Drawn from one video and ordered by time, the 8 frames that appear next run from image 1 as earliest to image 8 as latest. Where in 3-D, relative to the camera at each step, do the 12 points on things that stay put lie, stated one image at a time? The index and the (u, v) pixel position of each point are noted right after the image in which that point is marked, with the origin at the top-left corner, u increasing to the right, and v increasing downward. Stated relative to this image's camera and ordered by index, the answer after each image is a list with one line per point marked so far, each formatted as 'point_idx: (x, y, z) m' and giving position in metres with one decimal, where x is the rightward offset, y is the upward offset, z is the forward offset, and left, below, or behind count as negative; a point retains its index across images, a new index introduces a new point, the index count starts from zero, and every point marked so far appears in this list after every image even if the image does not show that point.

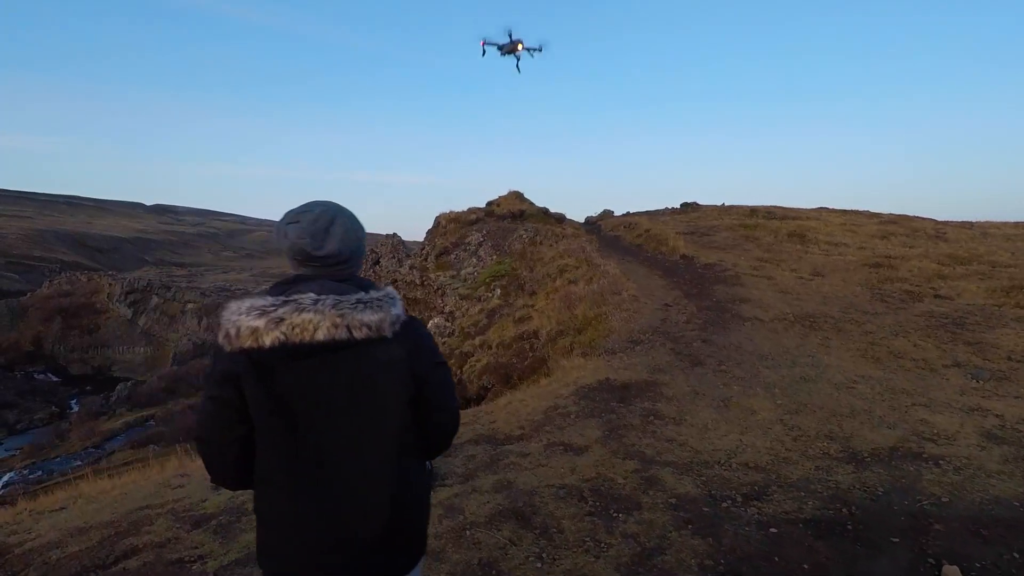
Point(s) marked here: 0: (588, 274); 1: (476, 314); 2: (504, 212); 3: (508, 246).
0: (+1.4, +0.3, +10.7) m
1: (-0.7, -0.5, +11.5) m
2: (-0.2, +2.1, +15.5) m
3: (-0.1, +1.0, +13.5) m
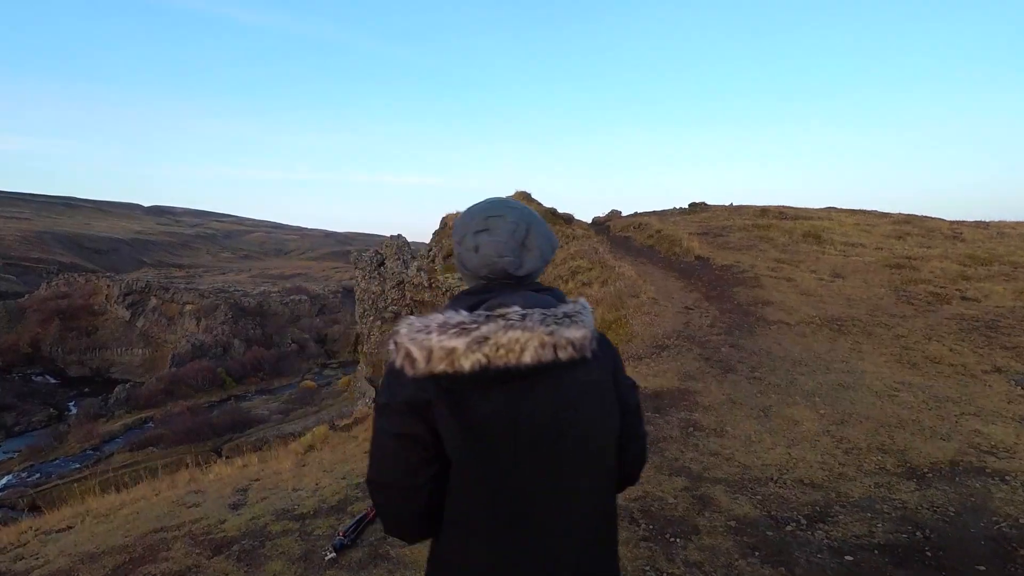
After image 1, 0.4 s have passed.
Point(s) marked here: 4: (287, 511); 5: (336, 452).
0: (+1.7, +0.2, +10.5) m
1: (-0.5, -0.6, +11.3) m
2: (0.0, +2.0, +15.3) m
3: (+0.1, +0.9, +13.2) m
4: (-1.5, -1.6, +4.0) m
5: (-1.6, -1.5, +5.1) m
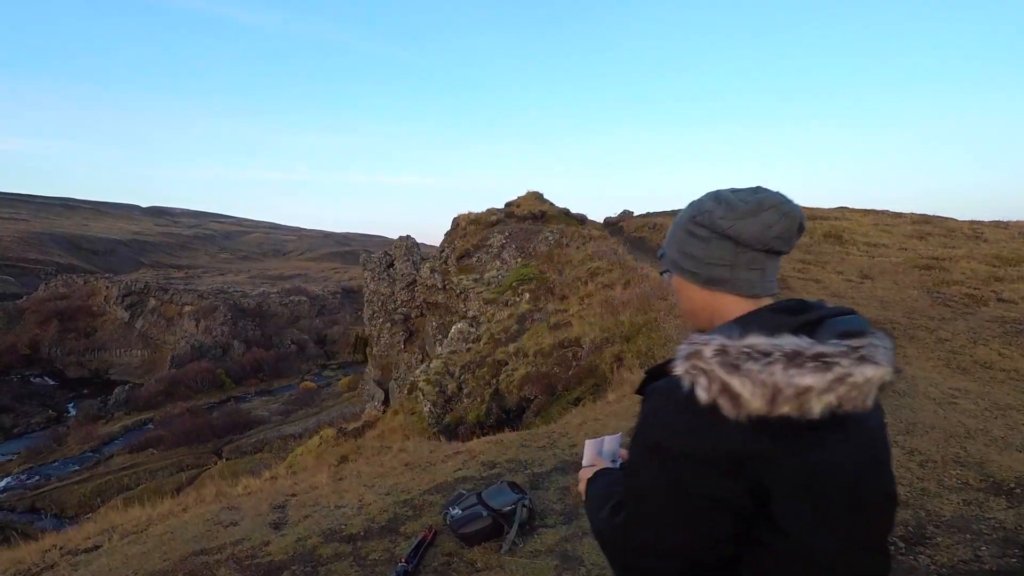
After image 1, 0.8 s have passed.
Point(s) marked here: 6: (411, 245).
0: (+2.0, +0.2, +10.2) m
1: (-0.1, -0.6, +11.1) m
2: (+0.3, +2.0, +15.1) m
3: (+0.5, +0.9, +13.0) m
4: (-1.2, -1.6, +3.8) m
5: (-1.2, -1.5, +4.9) m
6: (-3.1, +1.4, +18.0) m
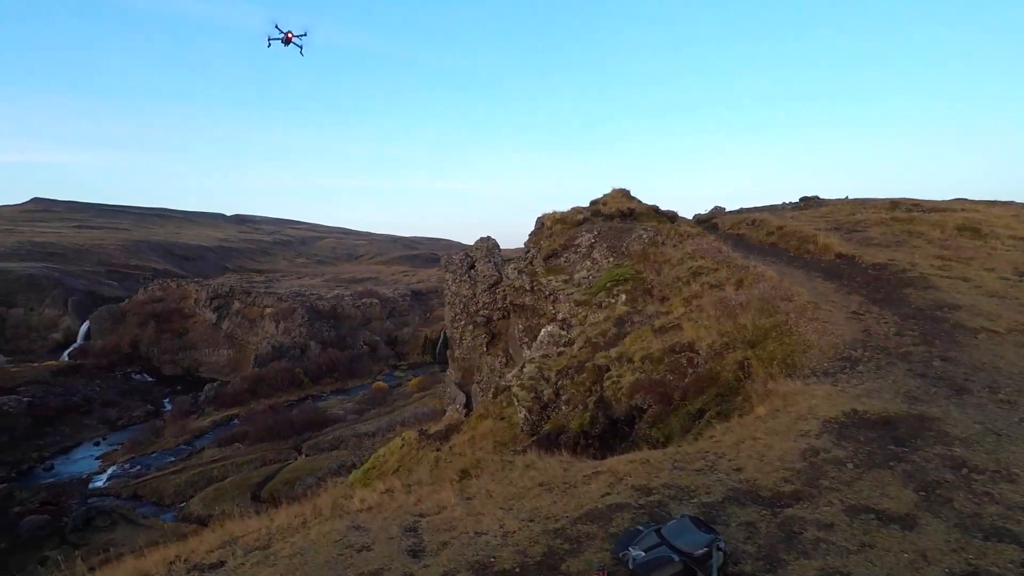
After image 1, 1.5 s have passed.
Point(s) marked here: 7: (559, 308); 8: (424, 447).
0: (+3.7, +0.2, +9.4) m
1: (+1.6, -0.6, +10.5) m
2: (+2.5, +1.9, +14.4) m
3: (+2.4, +0.9, +12.4) m
4: (-0.2, -1.6, +3.3) m
5: (-0.1, -1.5, +4.4) m
6: (-0.6, +1.3, +17.7) m
7: (+1.0, -0.4, +12.0) m
8: (-2.4, -4.3, +15.4) m
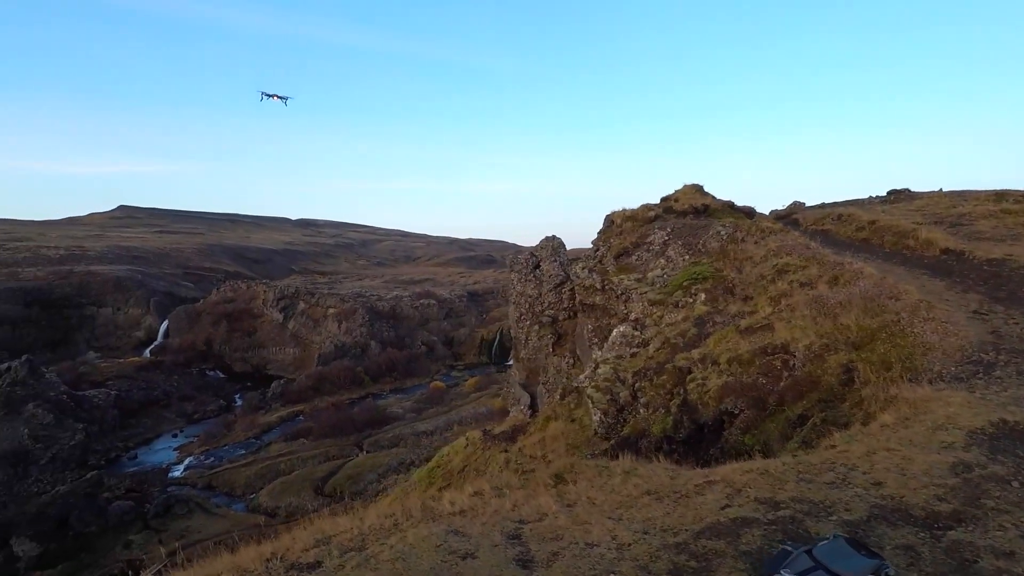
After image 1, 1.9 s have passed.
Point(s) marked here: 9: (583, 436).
0: (+4.8, +0.2, +8.8) m
1: (+2.9, -0.6, +10.1) m
2: (+4.2, +2.0, +13.9) m
3: (+3.9, +0.9, +11.8) m
4: (+0.4, -1.5, +3.1) m
5: (+0.6, -1.4, +4.2) m
6: (+1.4, +1.3, +17.4) m
7: (+2.4, -0.4, +11.6) m
8: (-0.6, -4.3, +15.3) m
9: (+1.3, -2.7, +10.4) m
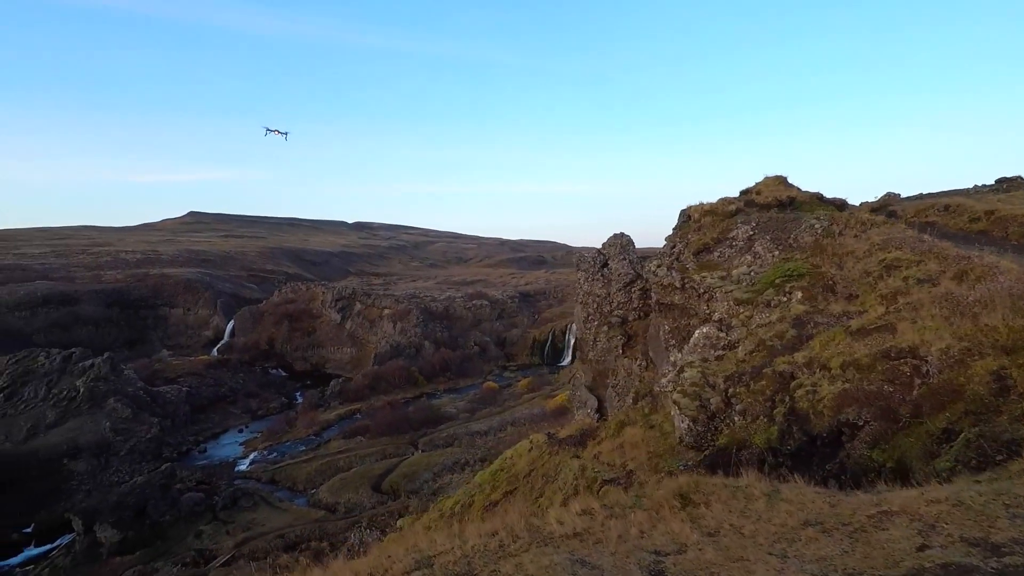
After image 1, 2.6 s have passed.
0: (+6.0, +0.3, +7.9) m
1: (+4.2, -0.6, +9.3) m
2: (+5.8, +2.0, +13.0) m
3: (+5.3, +0.9, +11.0) m
4: (+1.1, -1.5, +2.6) m
5: (+1.4, -1.4, +3.6) m
6: (+3.3, +1.3, +16.8) m
7: (+3.8, -0.4, +10.9) m
8: (+1.2, -4.2, +14.8) m
9: (+2.6, -2.6, +9.8) m
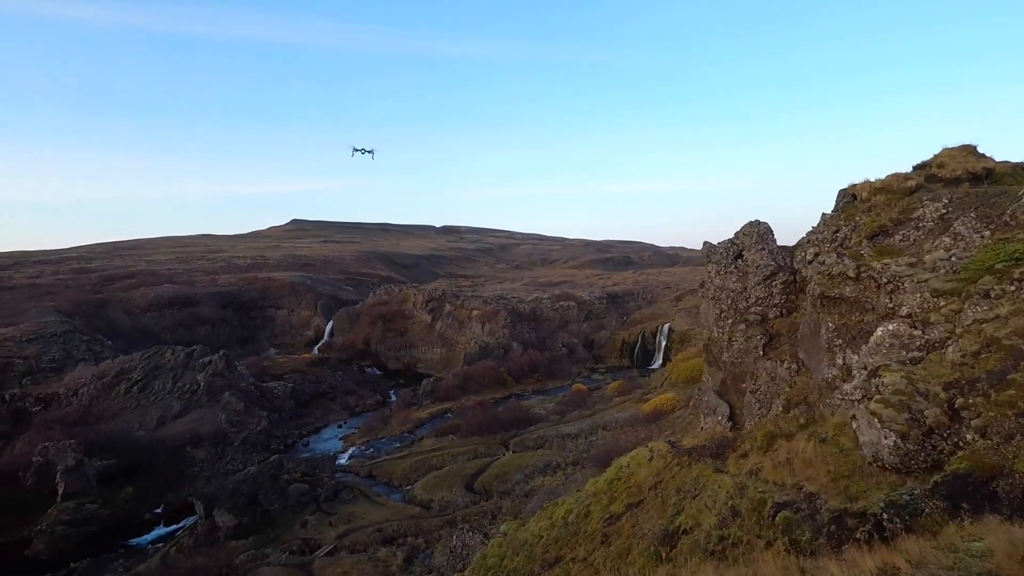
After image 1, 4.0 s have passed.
0: (+7.9, +0.5, +5.7) m
1: (+6.3, -0.4, +7.4) m
2: (+8.4, +2.2, +10.9) m
3: (+7.7, +1.1, +8.9) m
4: (+2.3, -1.3, +1.2) m
5: (+2.7, -1.2, +2.2) m
6: (+6.5, +1.5, +15.0) m
7: (+6.2, -0.2, +9.0) m
8: (+4.1, -4.1, +13.3) m
9: (+4.8, -2.5, +8.1) m
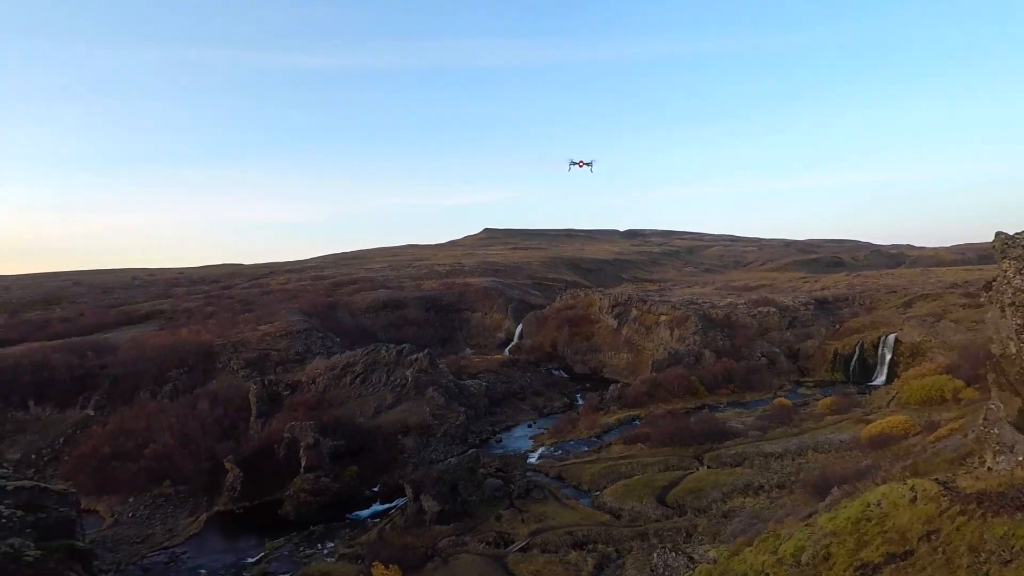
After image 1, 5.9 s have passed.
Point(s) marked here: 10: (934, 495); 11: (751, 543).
0: (+9.8, +0.5, +2.1) m
1: (+8.8, -0.4, +4.2) m
2: (+11.9, +2.2, +6.8) m
3: (+10.6, +1.1, +5.2) m
4: (+3.1, -1.3, -0.5) m
5: (+3.8, -1.2, +0.4) m
6: (+11.4, +1.4, +11.3) m
7: (+9.2, -0.2, +5.8) m
8: (+8.6, -4.1, +10.4) m
9: (+7.6, -2.5, +5.3) m
10: (+9.2, -4.5, +12.2) m
11: (+7.5, -7.8, +17.7) m
